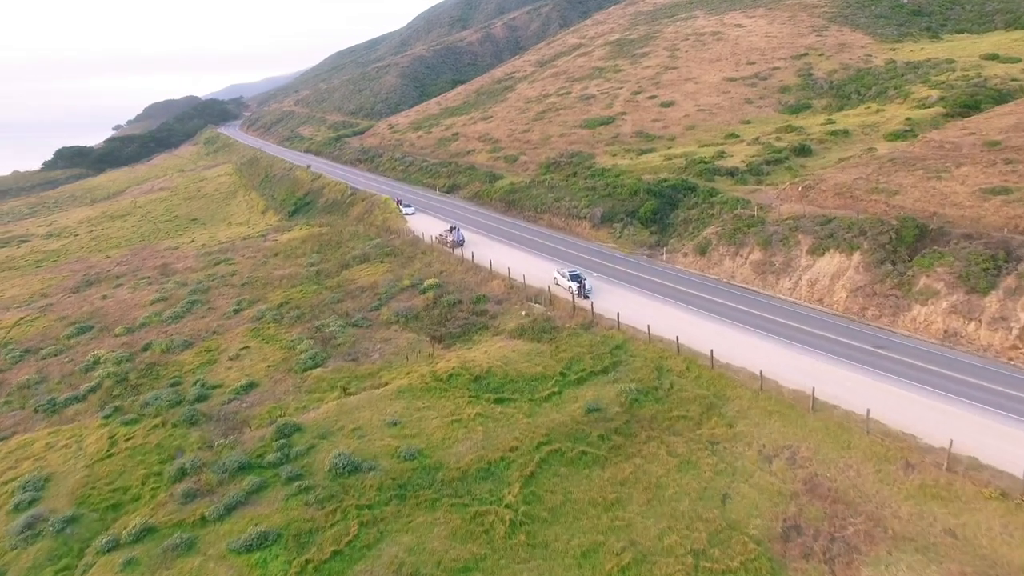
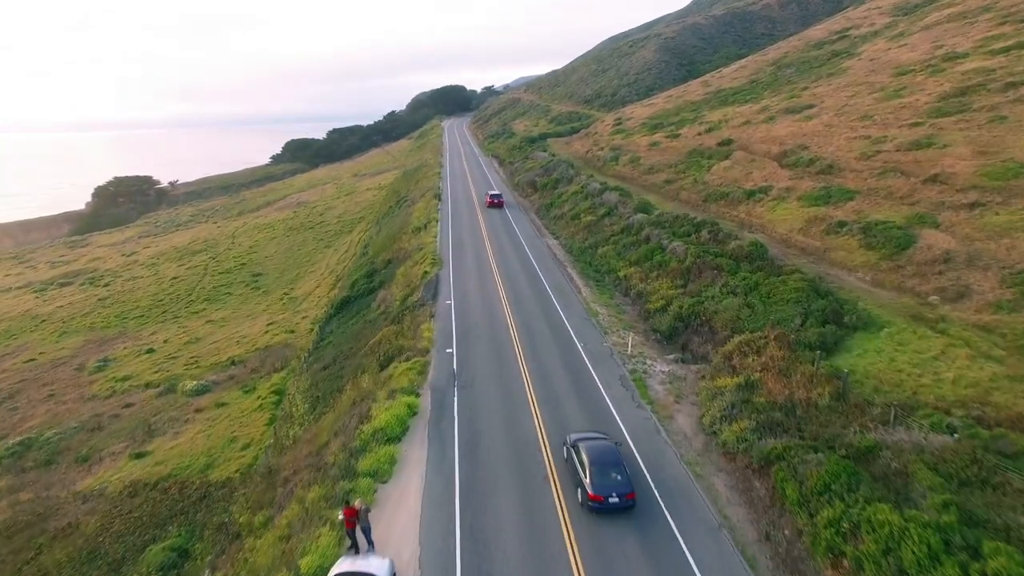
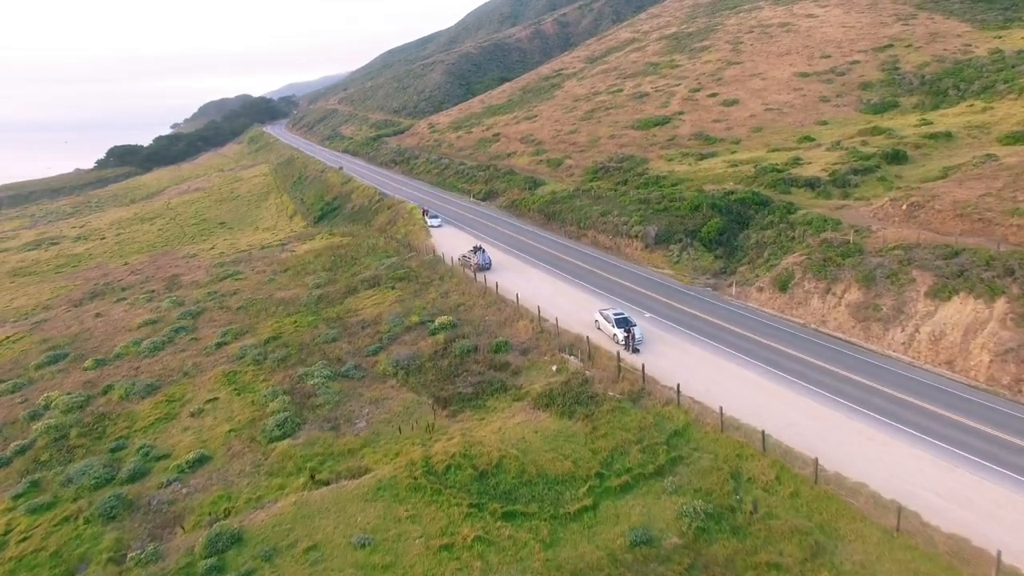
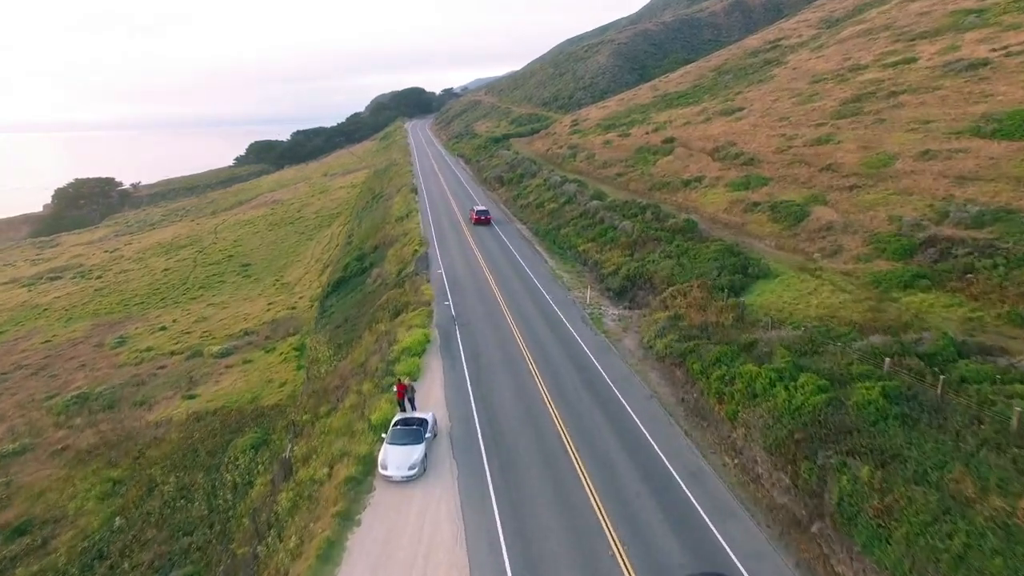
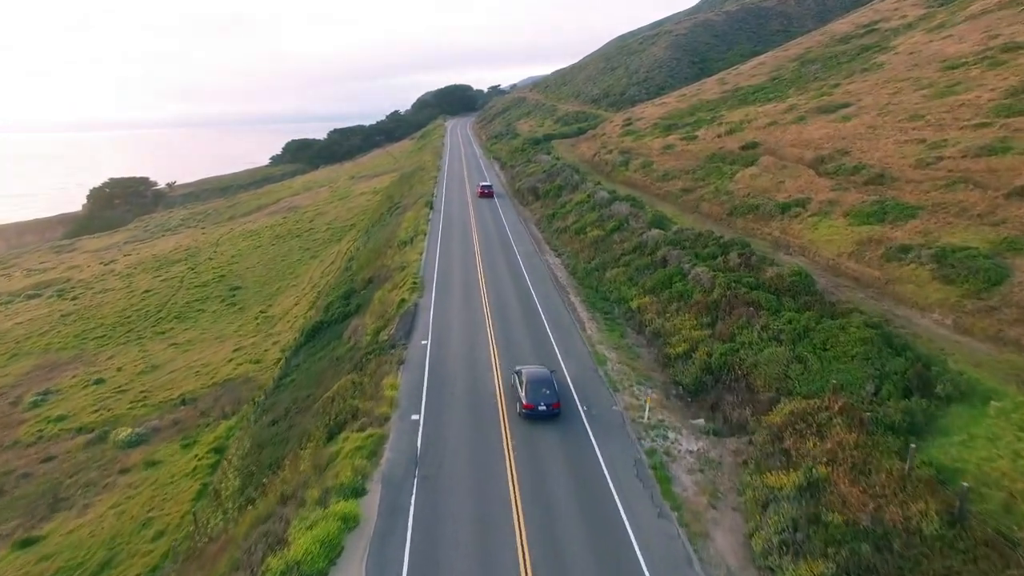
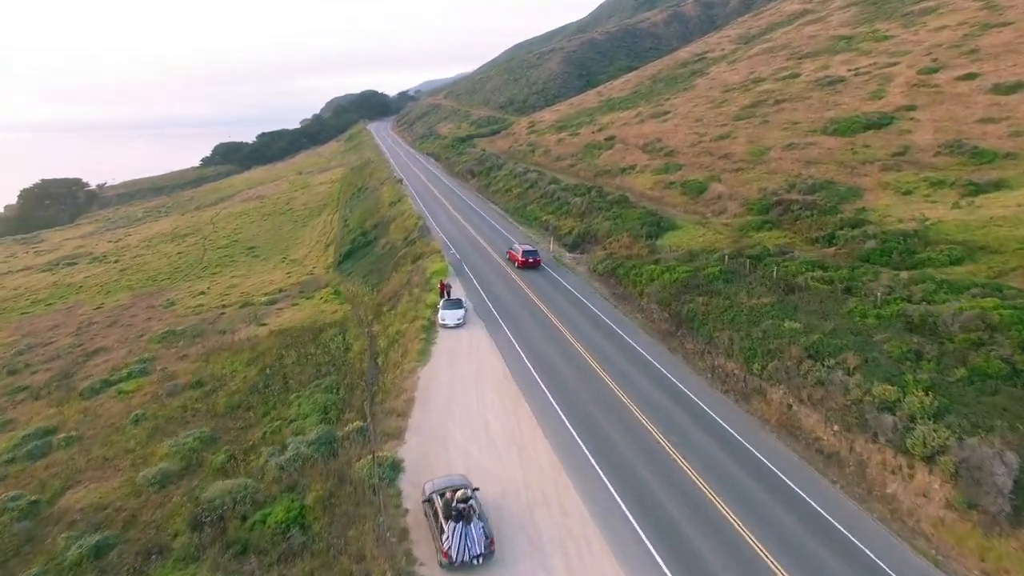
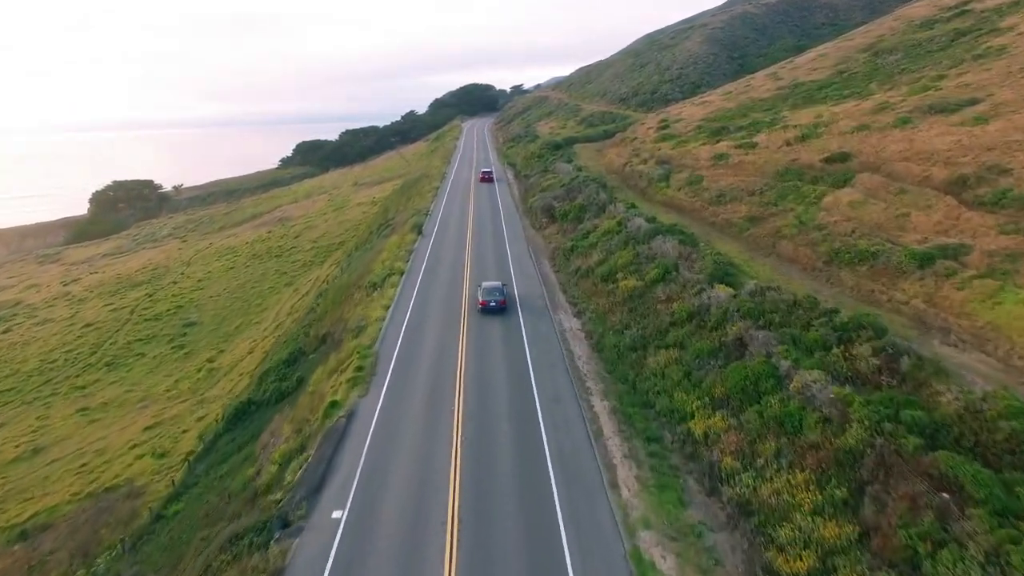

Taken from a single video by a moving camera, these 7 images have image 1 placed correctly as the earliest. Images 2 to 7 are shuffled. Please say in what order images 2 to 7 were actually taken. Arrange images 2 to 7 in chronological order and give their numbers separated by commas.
3, 6, 4, 2, 5, 7
